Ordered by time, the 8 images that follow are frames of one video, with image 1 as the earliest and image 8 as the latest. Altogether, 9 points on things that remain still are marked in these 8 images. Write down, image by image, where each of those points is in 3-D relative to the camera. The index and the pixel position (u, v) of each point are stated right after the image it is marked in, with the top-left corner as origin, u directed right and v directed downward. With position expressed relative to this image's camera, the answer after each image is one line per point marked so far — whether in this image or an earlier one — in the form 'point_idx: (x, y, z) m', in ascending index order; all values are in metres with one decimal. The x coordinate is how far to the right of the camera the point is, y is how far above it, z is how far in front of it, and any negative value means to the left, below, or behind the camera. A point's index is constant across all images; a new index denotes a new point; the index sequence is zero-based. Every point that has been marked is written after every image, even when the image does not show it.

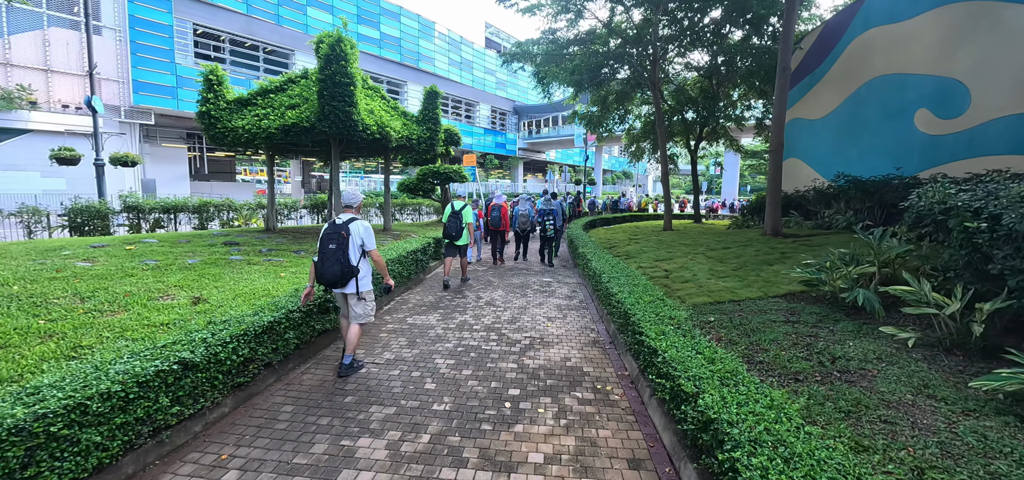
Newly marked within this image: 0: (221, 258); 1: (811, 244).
0: (-5.5, -0.4, +7.4) m
1: (+5.9, -0.1, +7.7) m
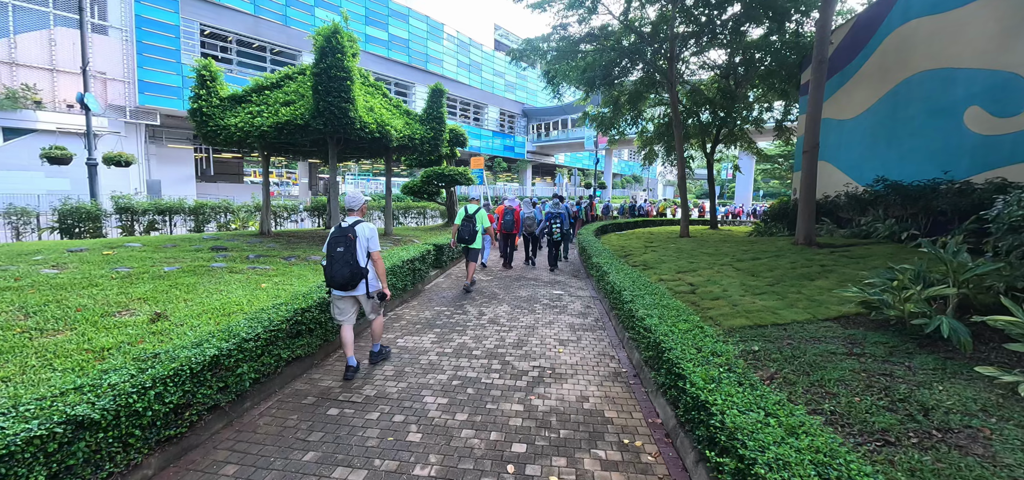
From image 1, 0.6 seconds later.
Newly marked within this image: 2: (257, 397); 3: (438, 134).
0: (-5.4, -0.4, +6.8) m
1: (+6.0, -0.3, +6.9) m
2: (-2.1, -1.3, +3.2) m
3: (-2.2, +3.2, +11.7) m
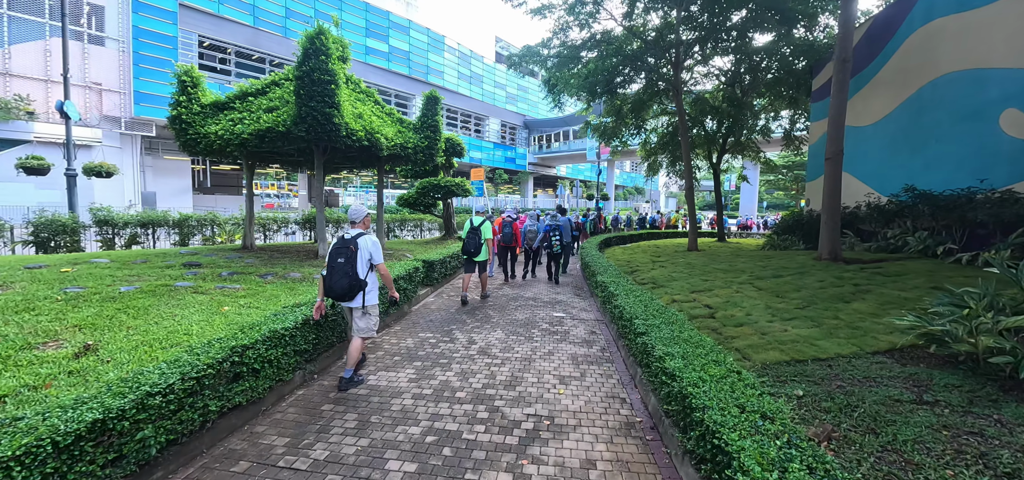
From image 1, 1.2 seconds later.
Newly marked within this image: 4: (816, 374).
0: (-5.5, -0.7, +6.2) m
1: (+5.9, -0.5, +6.2) m
2: (-2.2, -1.4, +2.5) m
3: (-2.2, +2.8, +11.1) m
4: (+2.7, -1.2, +3.5) m
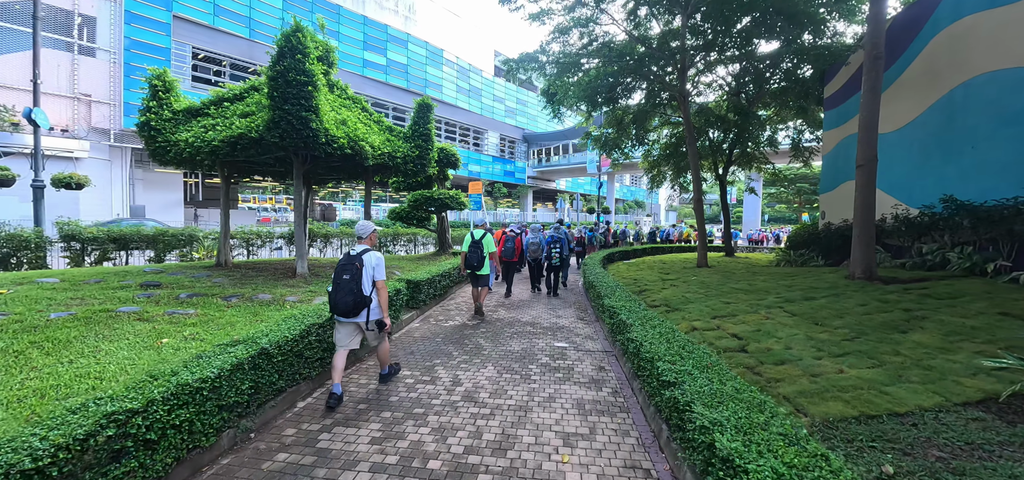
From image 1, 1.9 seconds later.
0: (-5.6, -1.0, +5.4) m
1: (+5.8, -0.8, +5.4) m
2: (-2.2, -1.5, +1.7) m
3: (-2.3, +2.3, +10.4) m
4: (+2.6, -1.3, +2.6) m
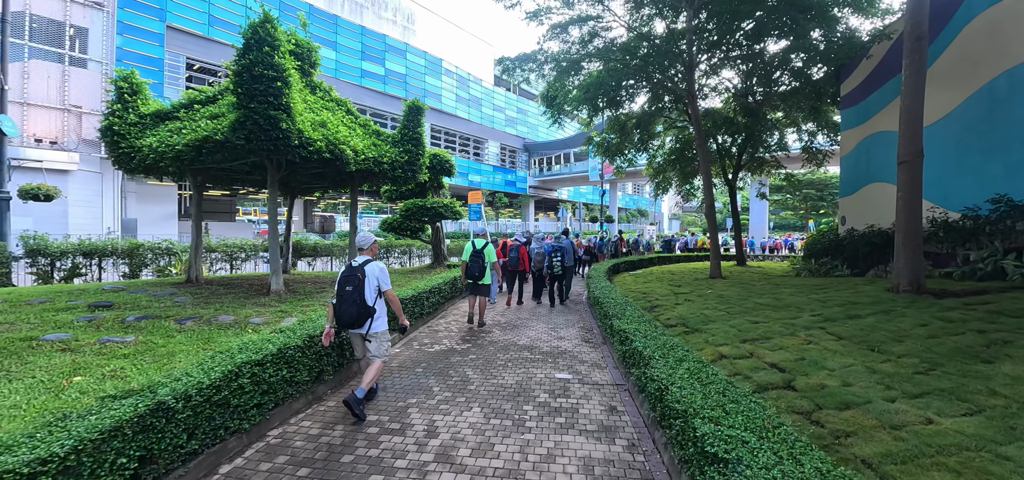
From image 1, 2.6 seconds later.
0: (-5.6, -1.1, +4.6) m
1: (+5.7, -0.8, +4.5) m
2: (-2.3, -1.6, +0.8) m
3: (-2.4, +2.0, +9.7) m
4: (+2.5, -1.4, +1.8) m
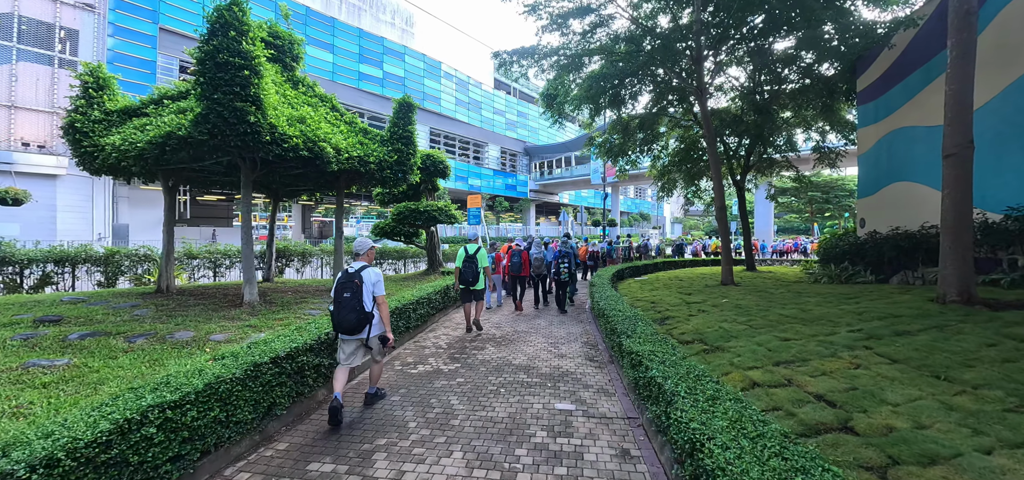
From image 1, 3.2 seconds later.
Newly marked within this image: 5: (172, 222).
0: (-5.7, -1.2, +3.9) m
1: (+5.7, -0.9, +3.8) m
2: (-2.4, -1.6, +0.2) m
3: (-2.5, +1.9, +9.1) m
4: (+2.4, -1.4, +1.1) m
5: (-7.0, +0.4, +8.0) m
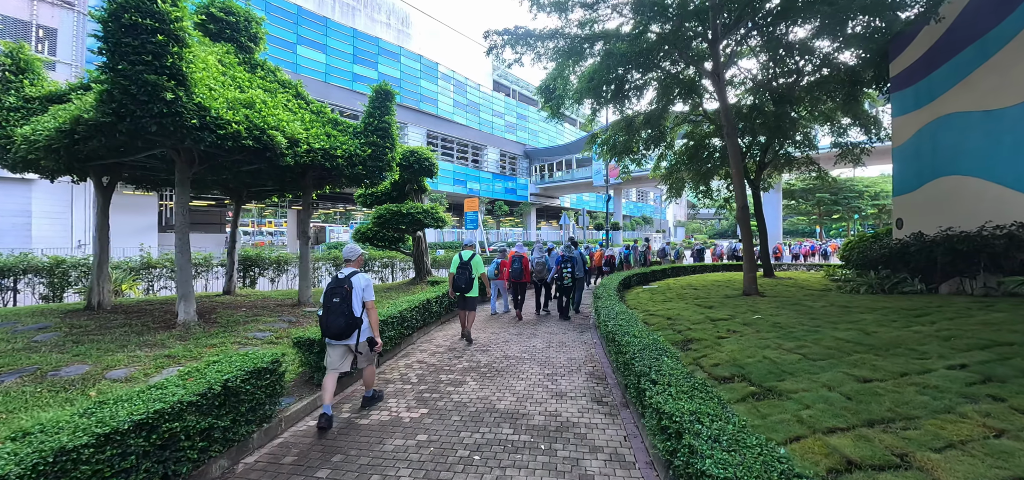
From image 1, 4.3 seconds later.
0: (-5.9, -1.3, +2.8) m
1: (+5.5, -0.9, +2.6) m
2: (-2.6, -1.6, -1.0) m
3: (-2.6, +1.8, +7.9) m
4: (+2.2, -1.4, -0.1) m
5: (-7.1, +0.2, +6.9) m
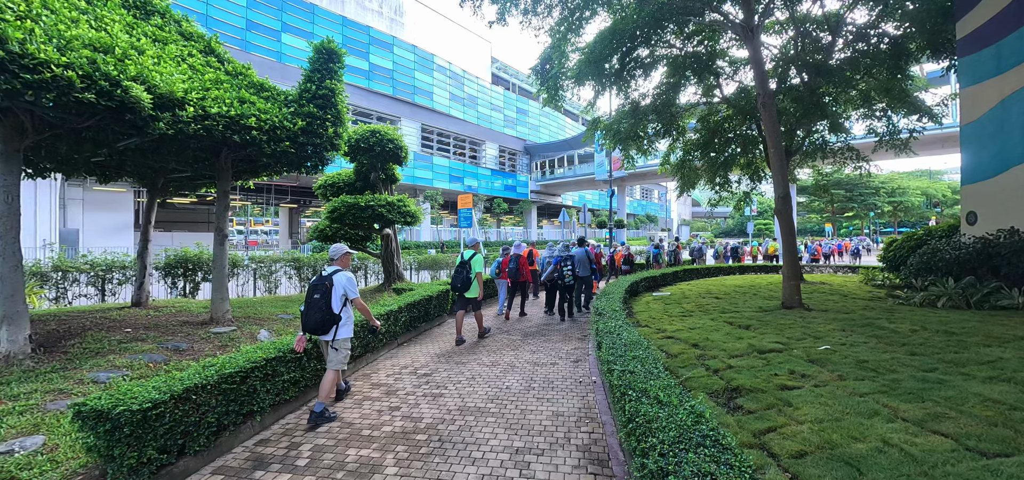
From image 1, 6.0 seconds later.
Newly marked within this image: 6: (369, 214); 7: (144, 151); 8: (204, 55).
0: (-6.3, -1.3, +1.1) m
1: (+5.1, -0.9, +0.8) m
2: (-3.1, -1.6, -2.7) m
3: (-3.0, +1.8, +6.2) m
4: (+1.8, -1.4, -1.9) m
5: (-7.5, +0.2, +5.2) m
6: (-3.0, +0.6, +8.7) m
7: (-5.0, +1.2, +5.4) m
8: (-4.5, +2.8, +5.8) m
